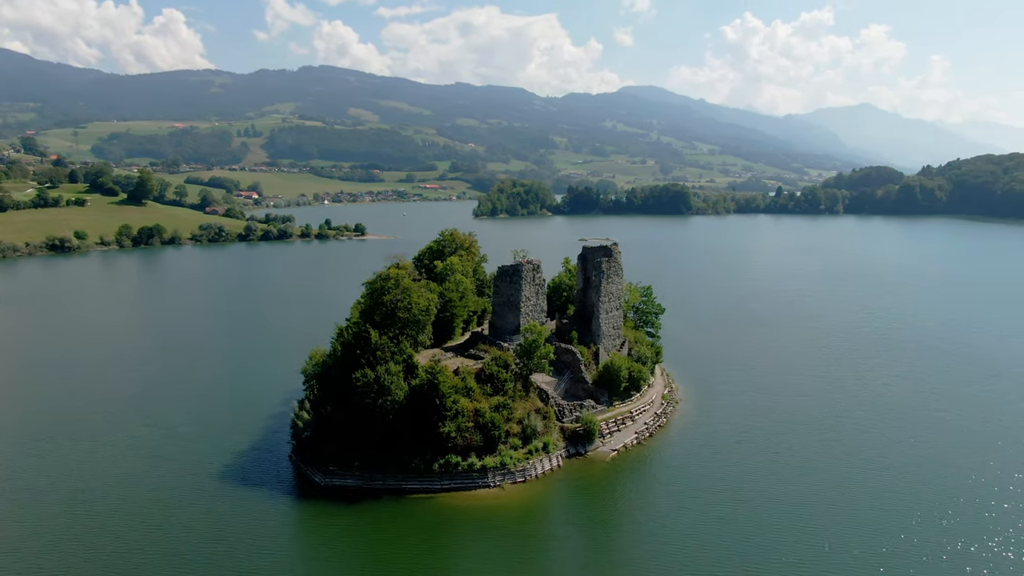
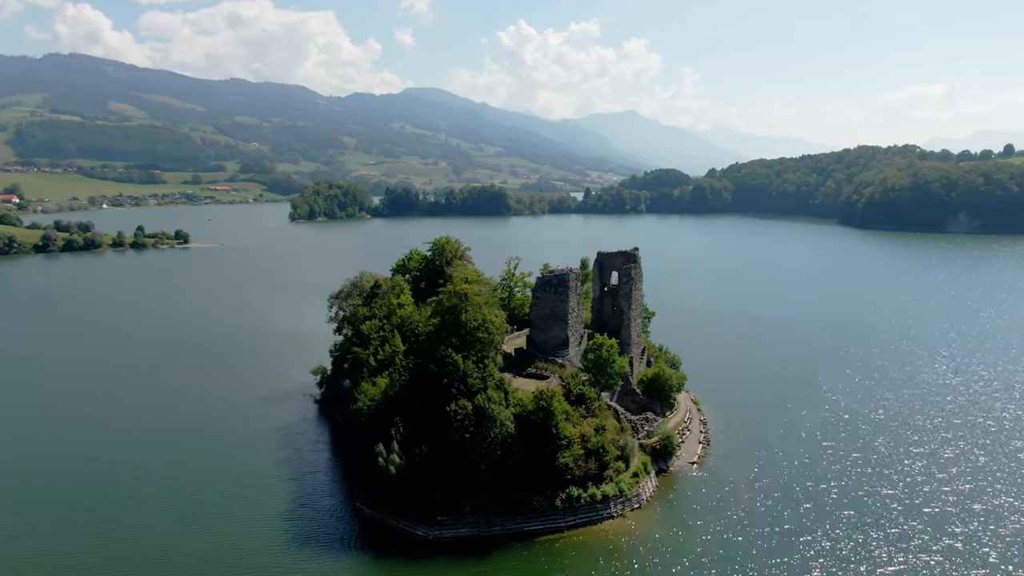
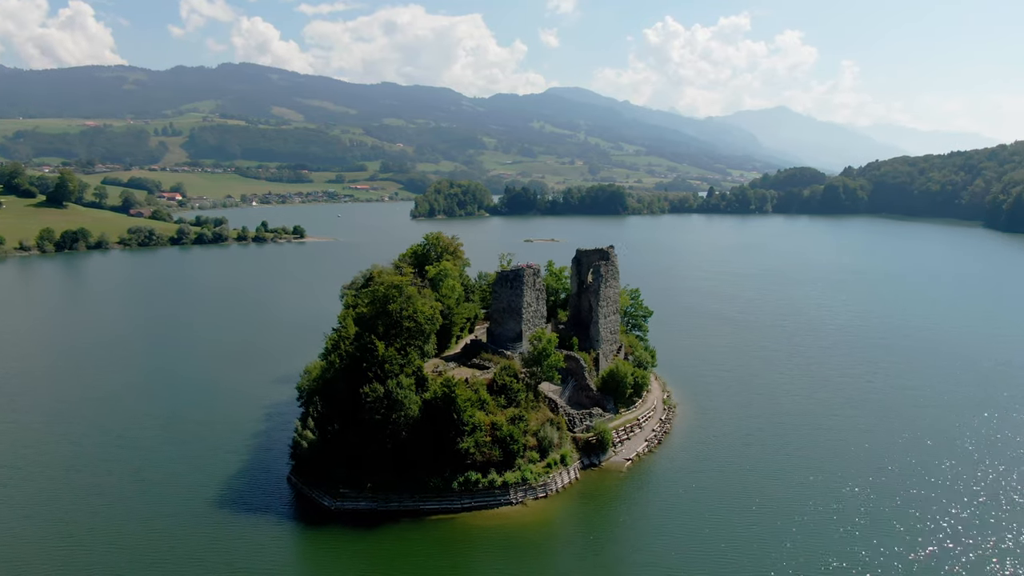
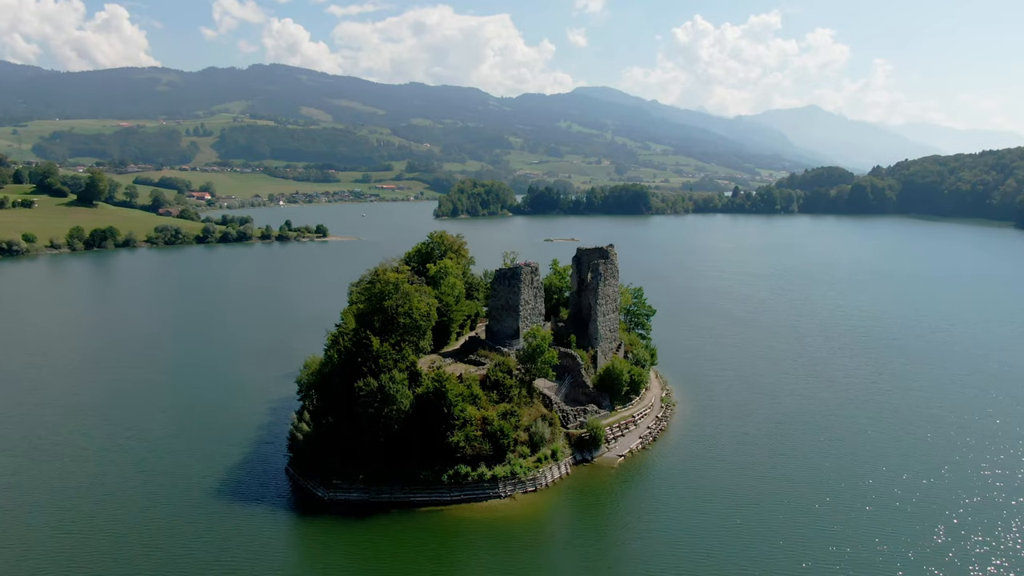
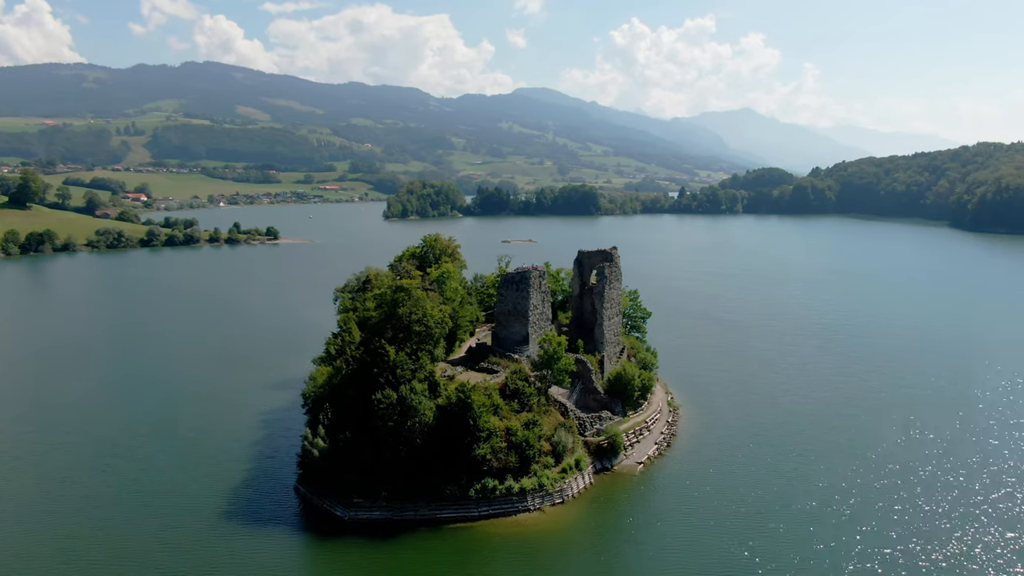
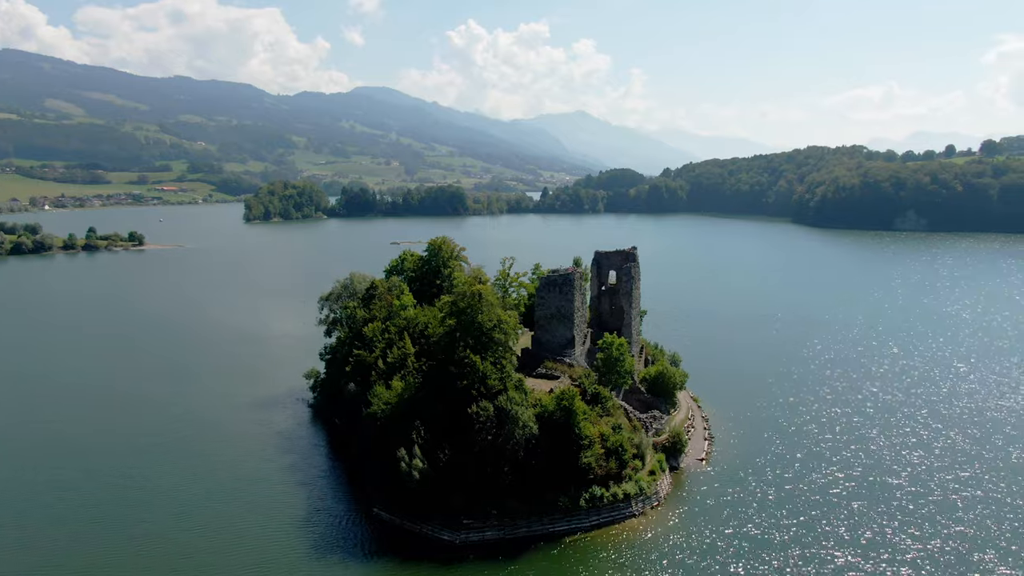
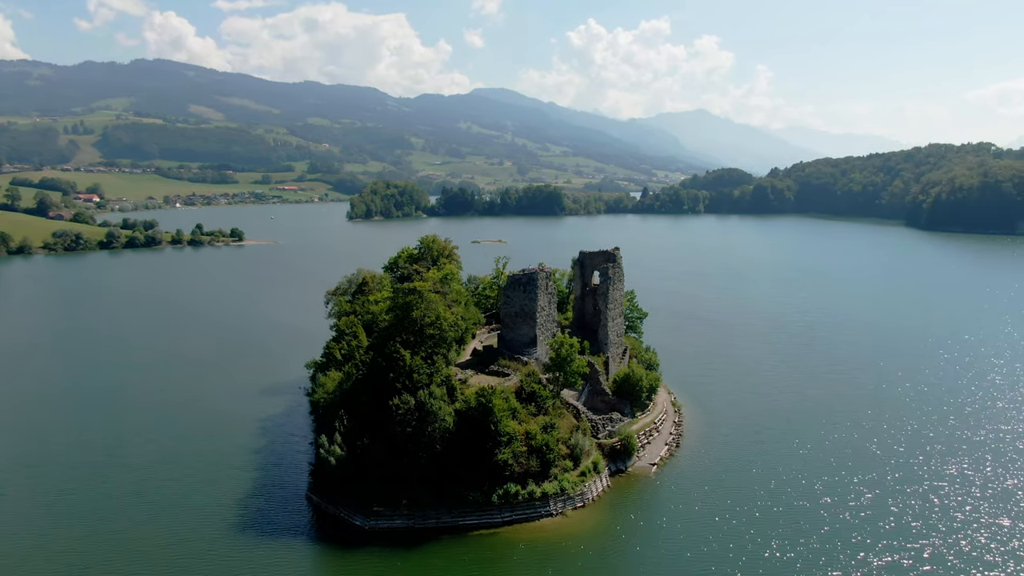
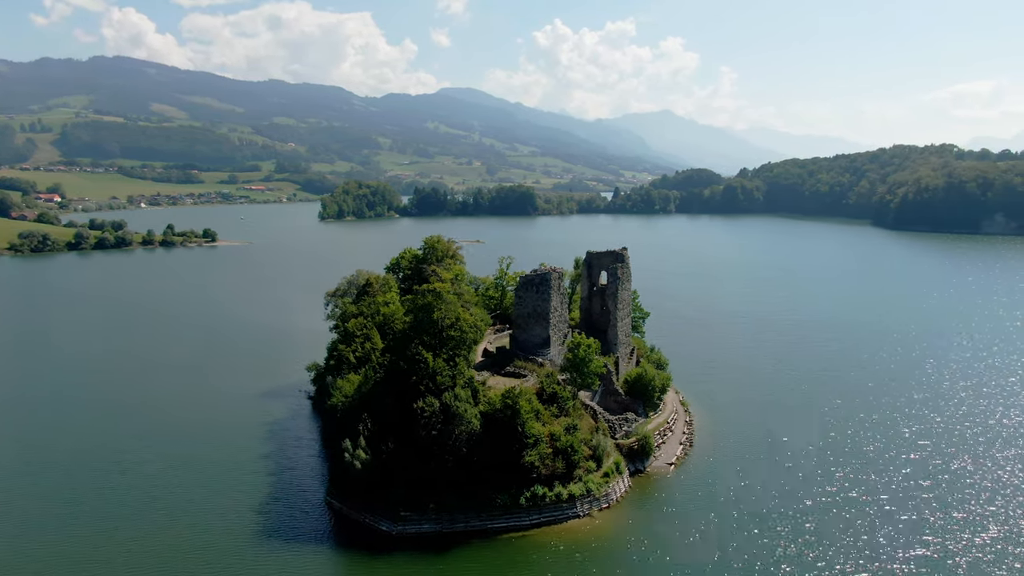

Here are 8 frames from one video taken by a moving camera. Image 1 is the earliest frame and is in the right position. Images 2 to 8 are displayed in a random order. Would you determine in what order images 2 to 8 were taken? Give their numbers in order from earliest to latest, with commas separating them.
4, 3, 5, 7, 8, 2, 6
